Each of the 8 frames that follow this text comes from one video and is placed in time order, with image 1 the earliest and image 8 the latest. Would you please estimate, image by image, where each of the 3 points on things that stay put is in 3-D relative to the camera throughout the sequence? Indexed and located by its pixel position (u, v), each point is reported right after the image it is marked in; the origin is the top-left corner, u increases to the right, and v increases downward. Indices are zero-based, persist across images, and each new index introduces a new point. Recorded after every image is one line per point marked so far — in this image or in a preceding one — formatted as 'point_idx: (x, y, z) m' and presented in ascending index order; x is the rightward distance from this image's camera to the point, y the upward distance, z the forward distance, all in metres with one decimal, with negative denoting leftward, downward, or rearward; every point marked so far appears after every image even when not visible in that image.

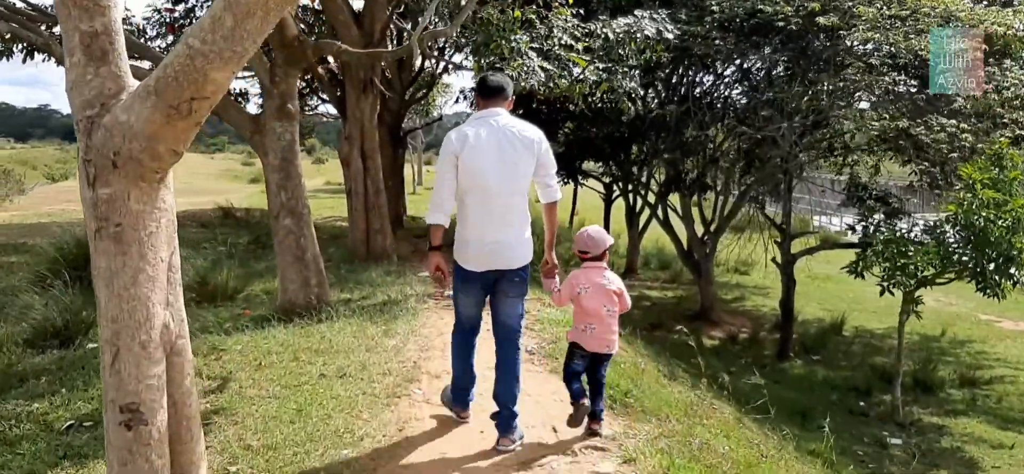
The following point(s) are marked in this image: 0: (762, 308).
0: (+4.2, -1.2, +16.5) m
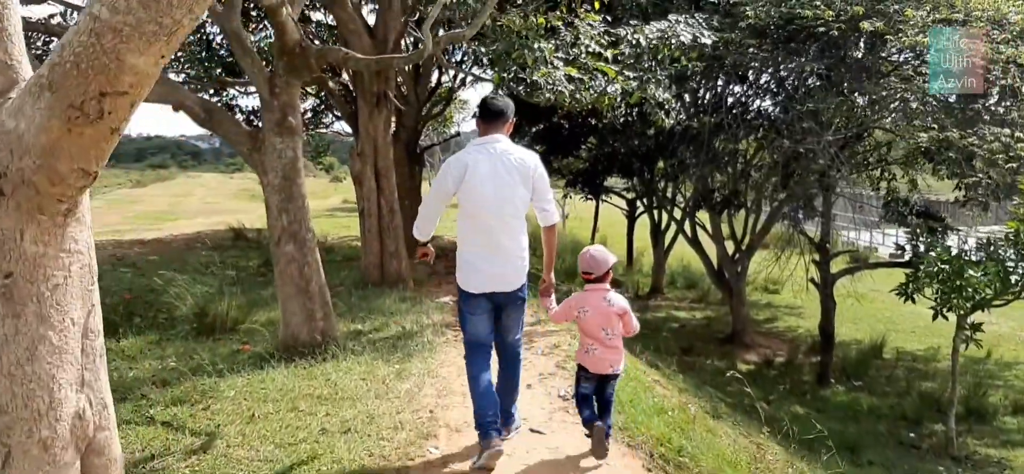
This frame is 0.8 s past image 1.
0: (+4.5, -1.5, +15.8) m
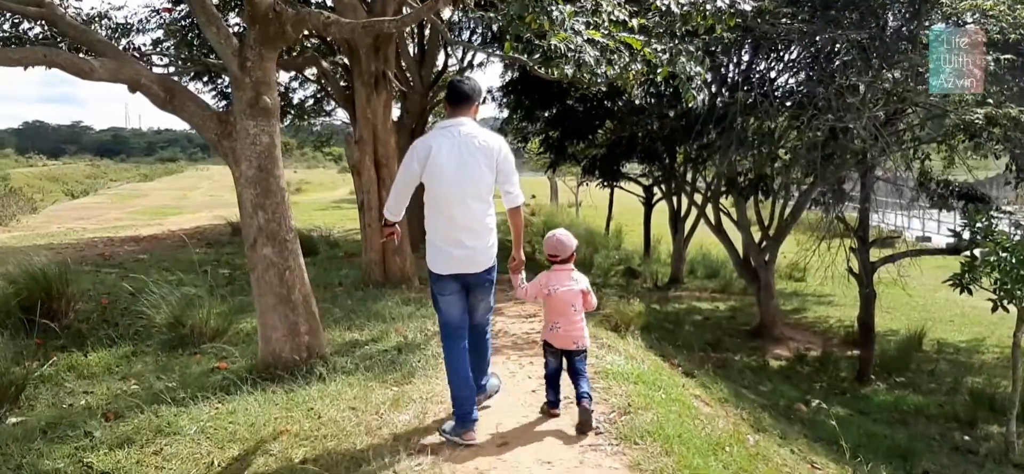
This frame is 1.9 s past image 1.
0: (+4.7, -1.3, +14.9) m
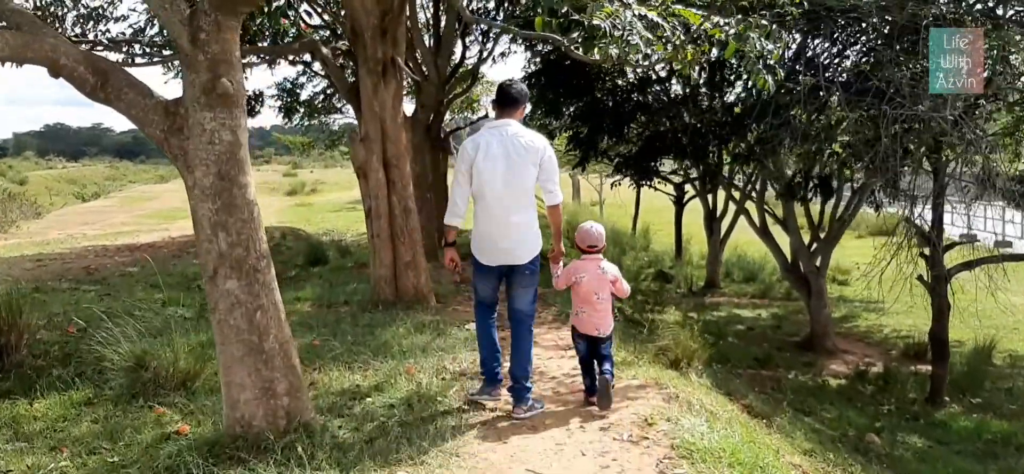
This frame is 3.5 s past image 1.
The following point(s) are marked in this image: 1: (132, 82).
0: (+5.1, -1.3, +13.7) m
1: (-1.3, +0.5, +3.4) m
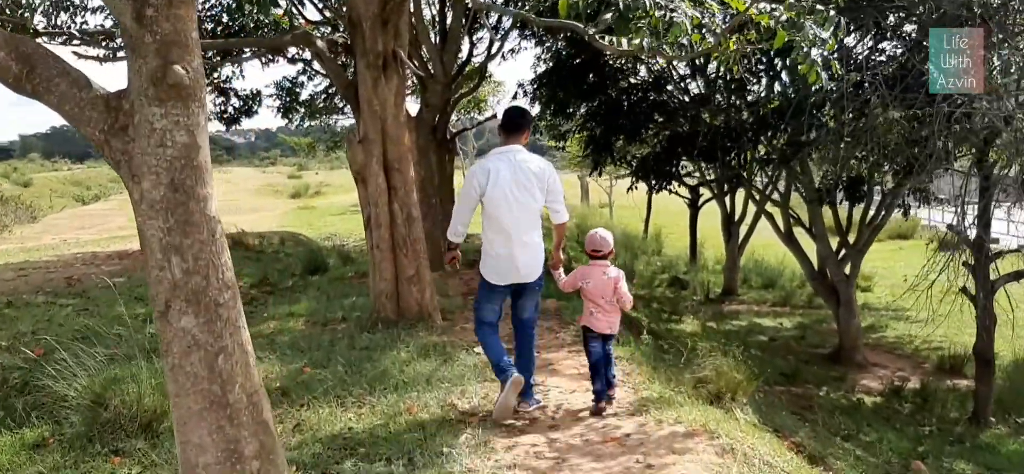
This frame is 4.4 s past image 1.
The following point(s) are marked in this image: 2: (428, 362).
0: (+5.2, -1.4, +13.0) m
1: (-1.2, +0.5, +2.8) m
2: (-0.4, -0.7, +5.3) m
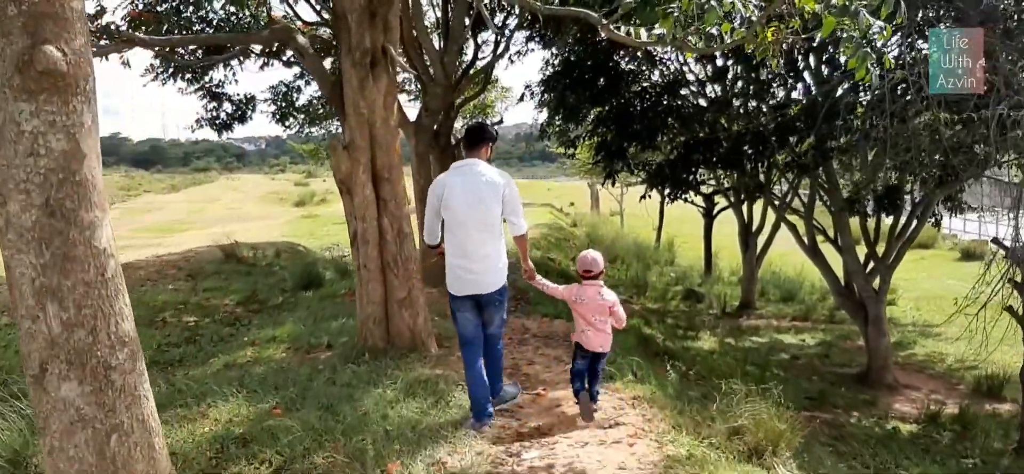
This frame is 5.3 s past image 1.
0: (+5.3, -1.5, +12.2) m
1: (-1.3, +0.4, +2.1) m
2: (-0.4, -0.8, +4.6) m
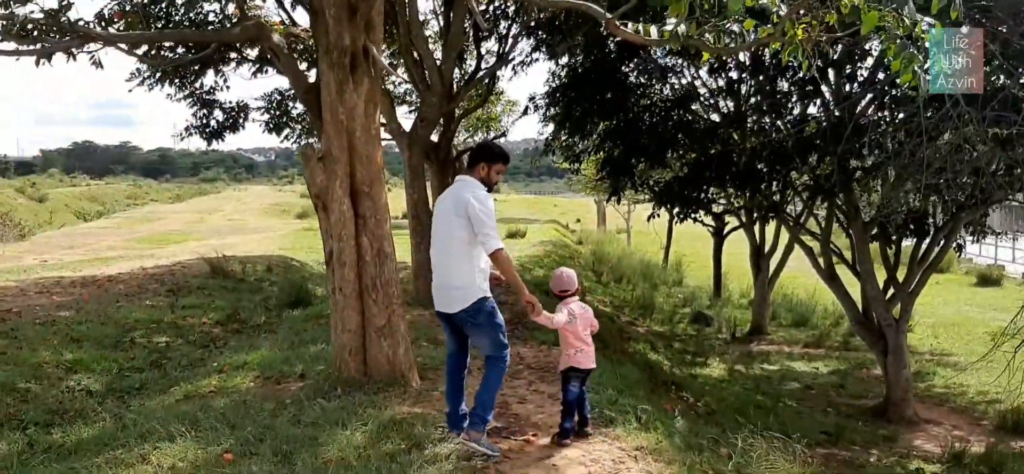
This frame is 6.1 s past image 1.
0: (+5.3, -1.8, +11.6) m
1: (-1.3, +0.3, +1.5) m
2: (-0.5, -0.9, +4.0) m
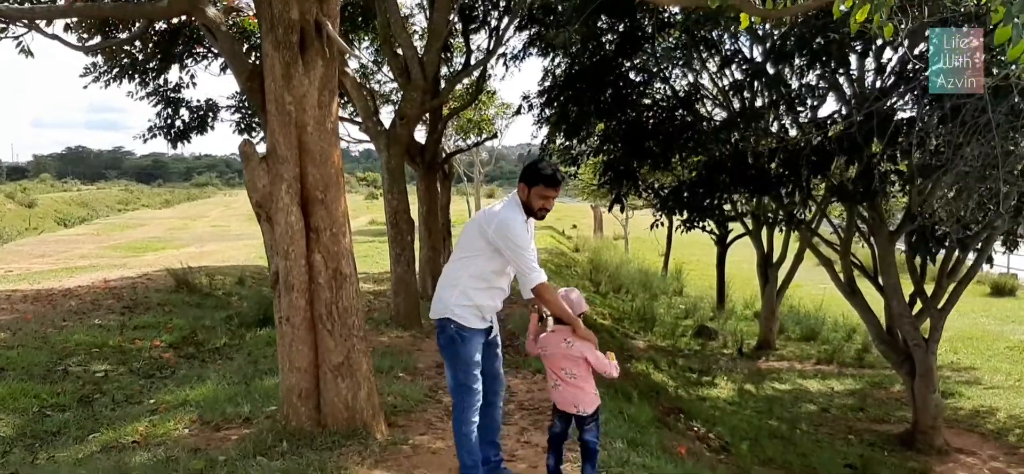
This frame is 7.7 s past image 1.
0: (+5.2, -1.9, +10.7) m
1: (-1.4, +0.3, +0.6) m
2: (-0.5, -0.9, +3.0) m
